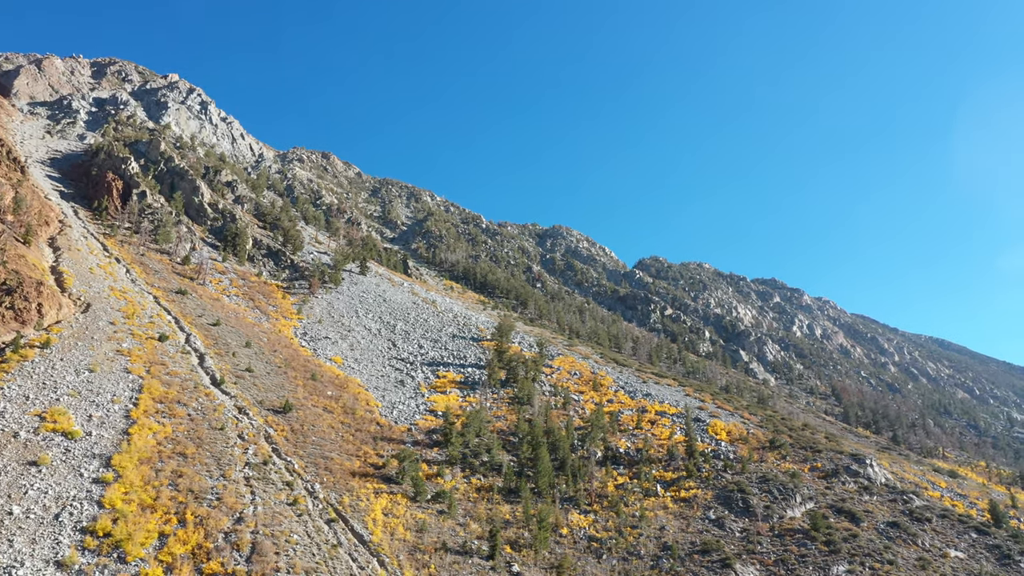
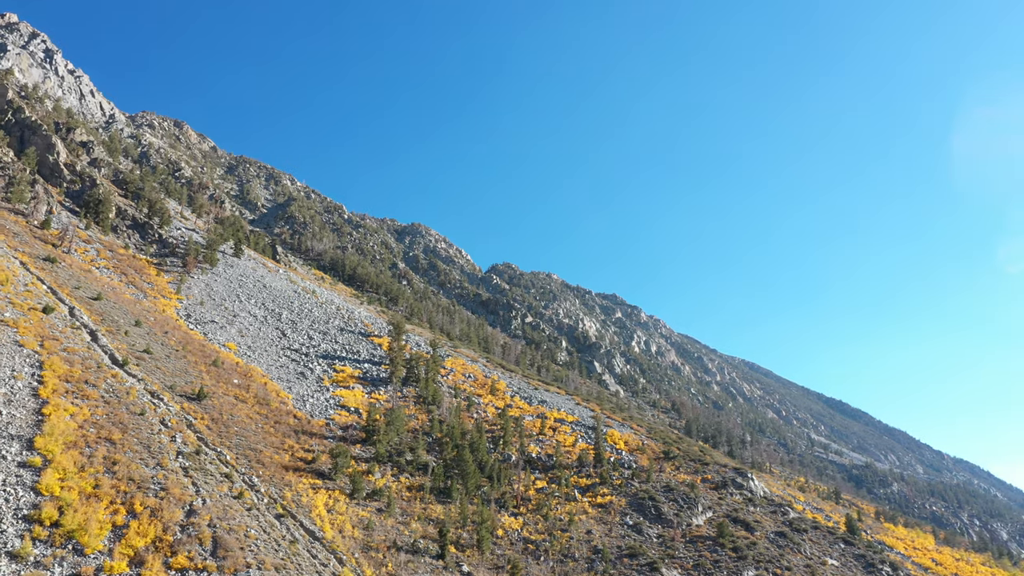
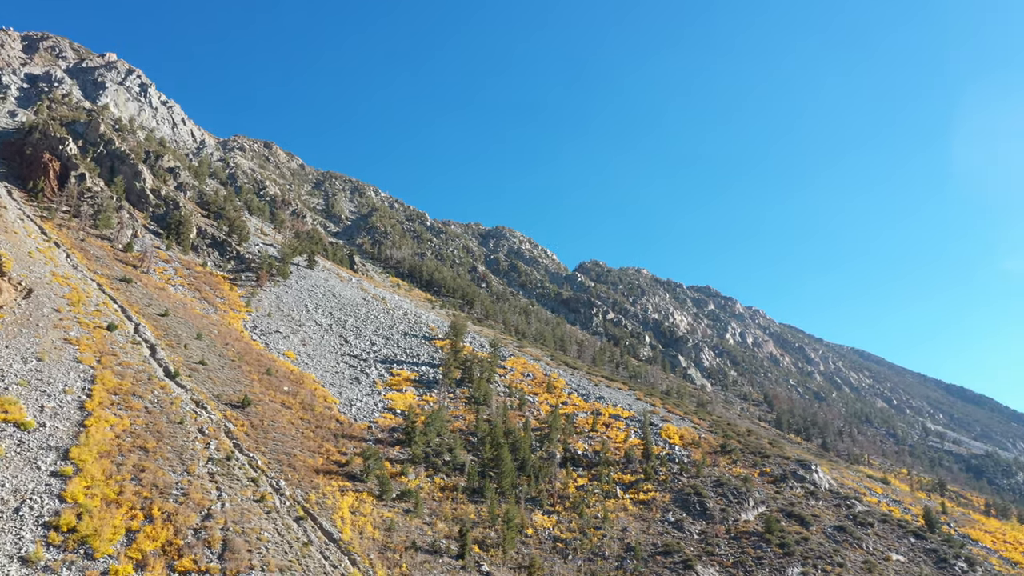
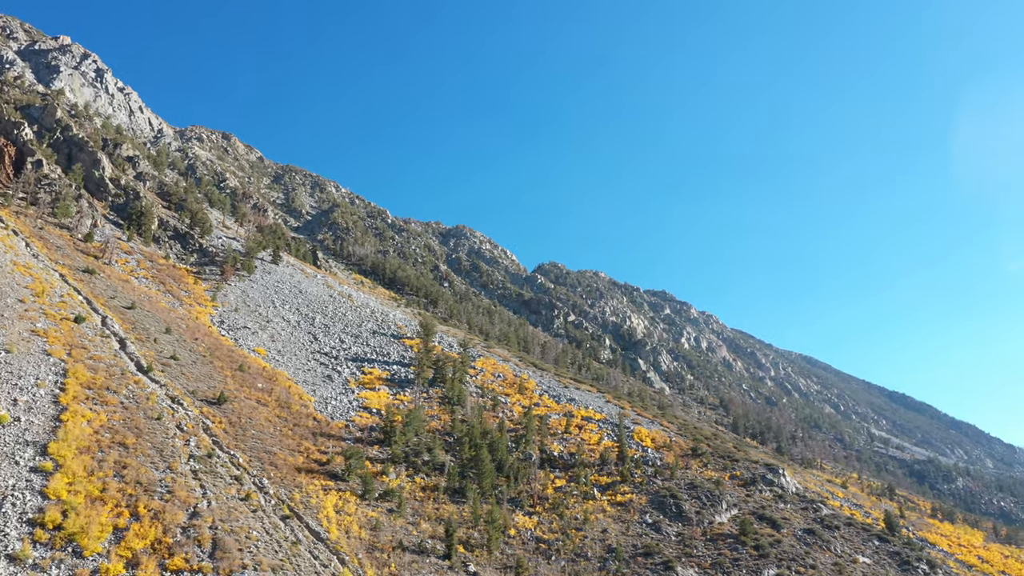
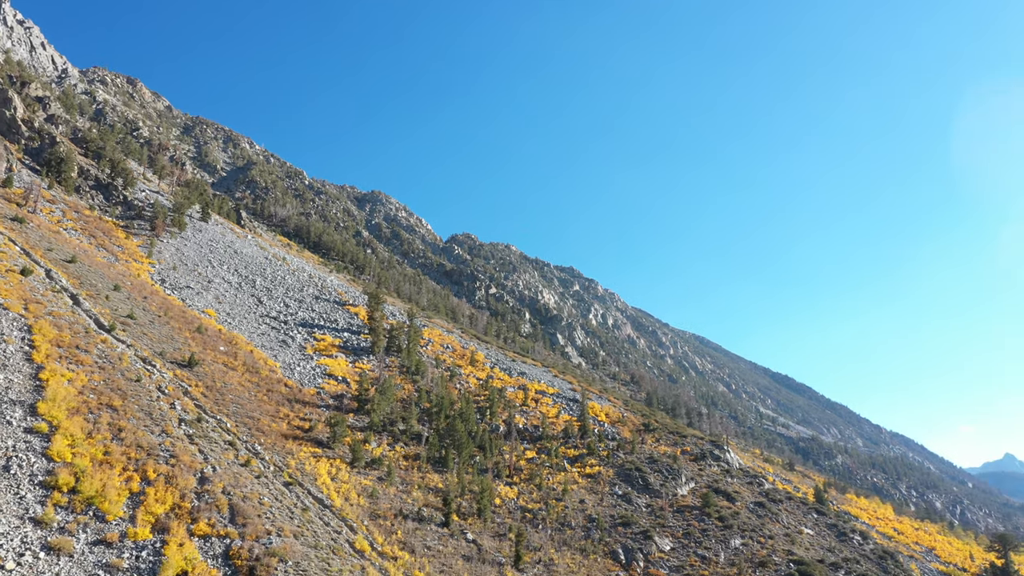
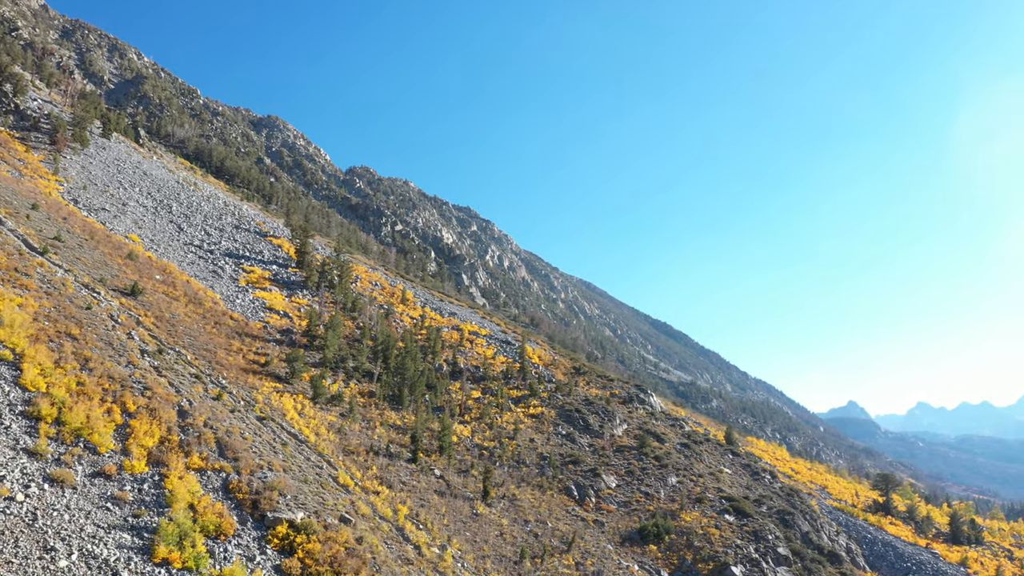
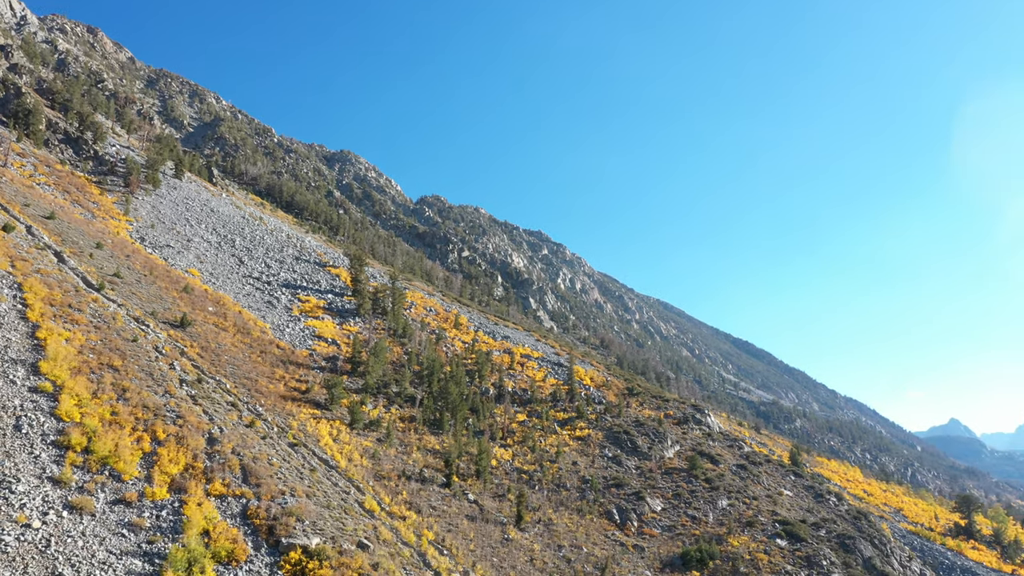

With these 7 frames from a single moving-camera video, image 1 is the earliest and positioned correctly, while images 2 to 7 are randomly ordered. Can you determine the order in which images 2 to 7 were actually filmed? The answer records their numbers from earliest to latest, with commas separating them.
3, 4, 2, 5, 7, 6
